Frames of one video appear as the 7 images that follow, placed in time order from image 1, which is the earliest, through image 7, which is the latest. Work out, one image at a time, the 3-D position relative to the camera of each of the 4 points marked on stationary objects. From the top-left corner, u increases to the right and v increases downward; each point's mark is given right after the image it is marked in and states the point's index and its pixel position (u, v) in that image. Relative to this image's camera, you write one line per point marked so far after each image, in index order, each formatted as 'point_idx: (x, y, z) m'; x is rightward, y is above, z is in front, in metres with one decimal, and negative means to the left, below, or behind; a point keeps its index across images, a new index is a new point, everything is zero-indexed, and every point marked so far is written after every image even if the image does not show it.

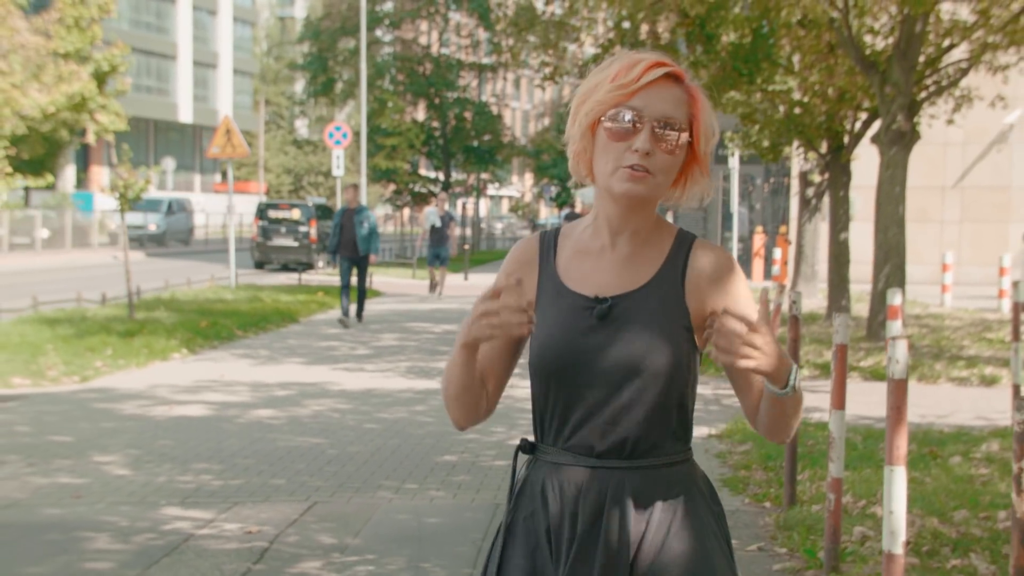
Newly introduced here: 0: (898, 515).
0: (+1.3, -0.7, +4.4) m
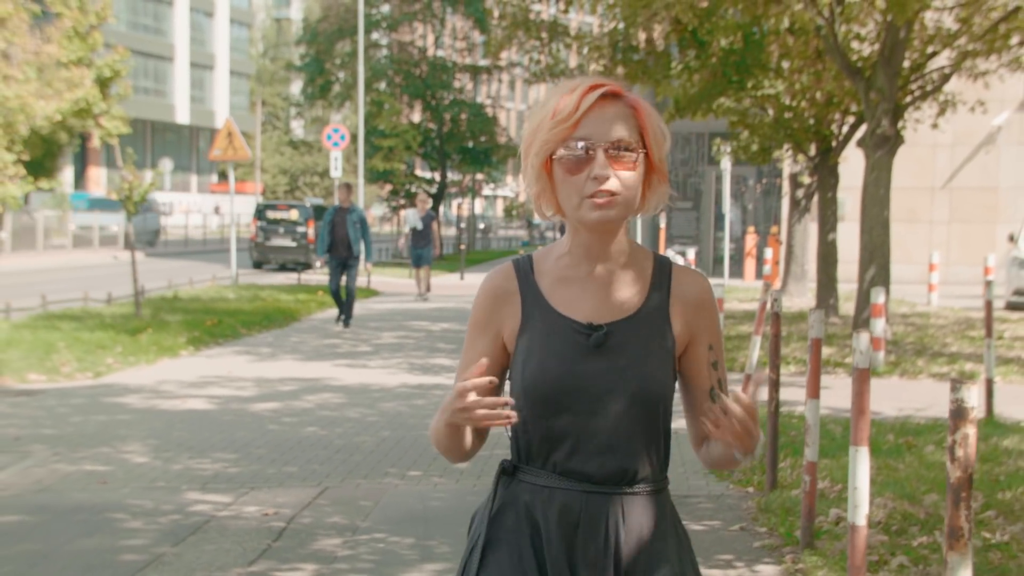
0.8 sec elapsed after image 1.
0: (+1.3, -0.7, +4.9) m
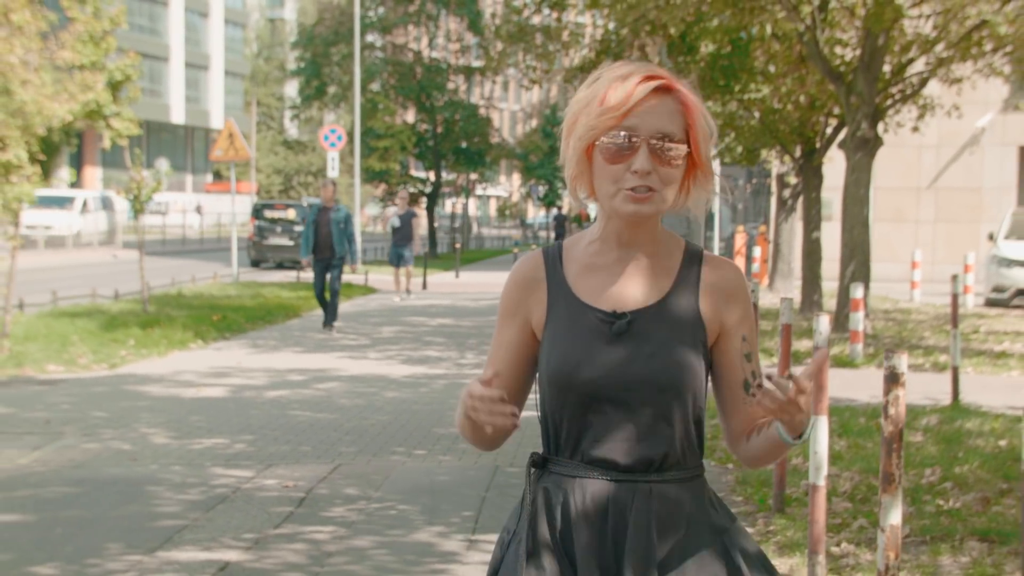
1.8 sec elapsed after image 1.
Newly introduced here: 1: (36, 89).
0: (+1.3, -0.7, +5.6) m
1: (-5.0, +2.1, +14.0) m
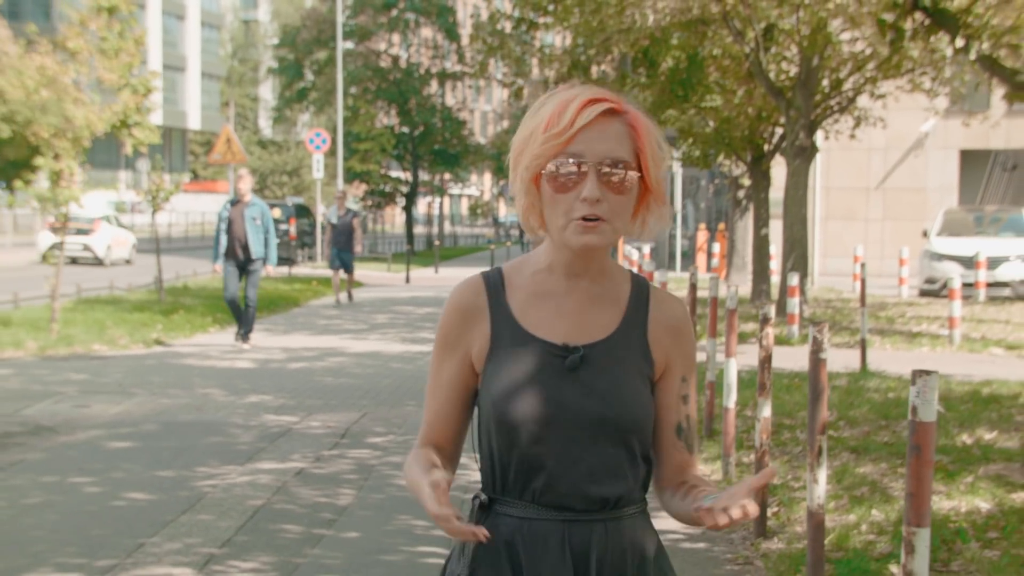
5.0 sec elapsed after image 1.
0: (+1.3, -0.6, +7.7) m
1: (-5.2, +2.2, +16.1) m
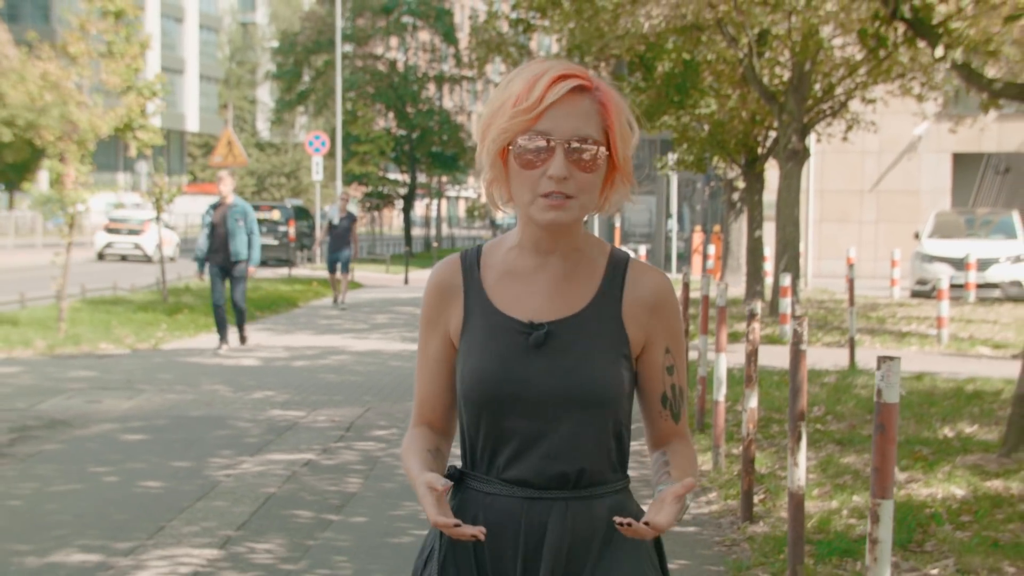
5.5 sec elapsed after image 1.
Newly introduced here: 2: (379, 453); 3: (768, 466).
0: (+1.3, -0.6, +8.1) m
1: (-5.2, +2.2, +16.4) m
2: (-0.8, -1.1, +8.6) m
3: (+1.5, -1.0, +7.7) m
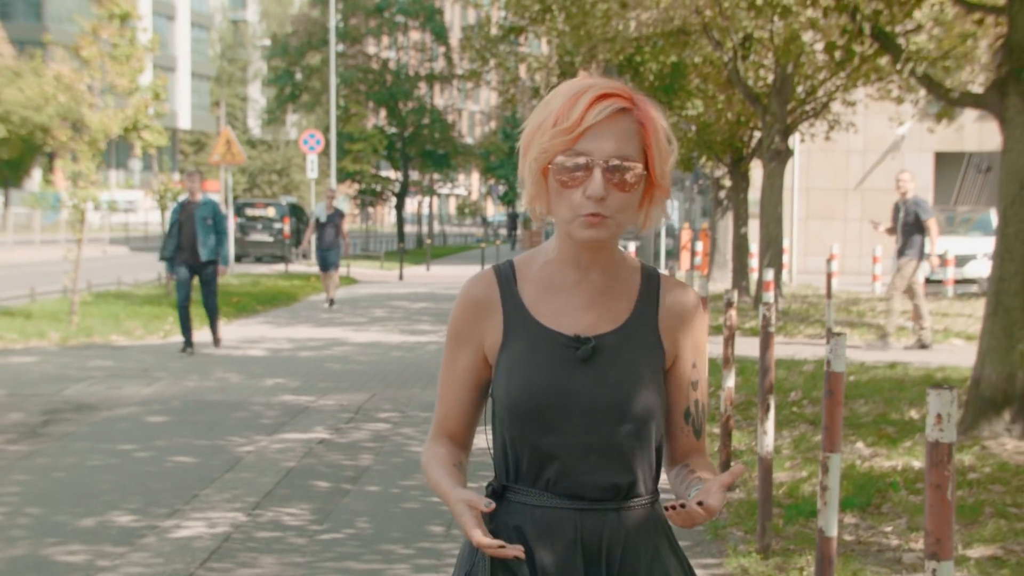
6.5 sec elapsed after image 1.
0: (+1.2, -0.5, +8.8) m
1: (-5.3, +2.3, +17.0) m
2: (-0.9, -1.0, +9.3) m
3: (+1.5, -1.0, +8.5) m
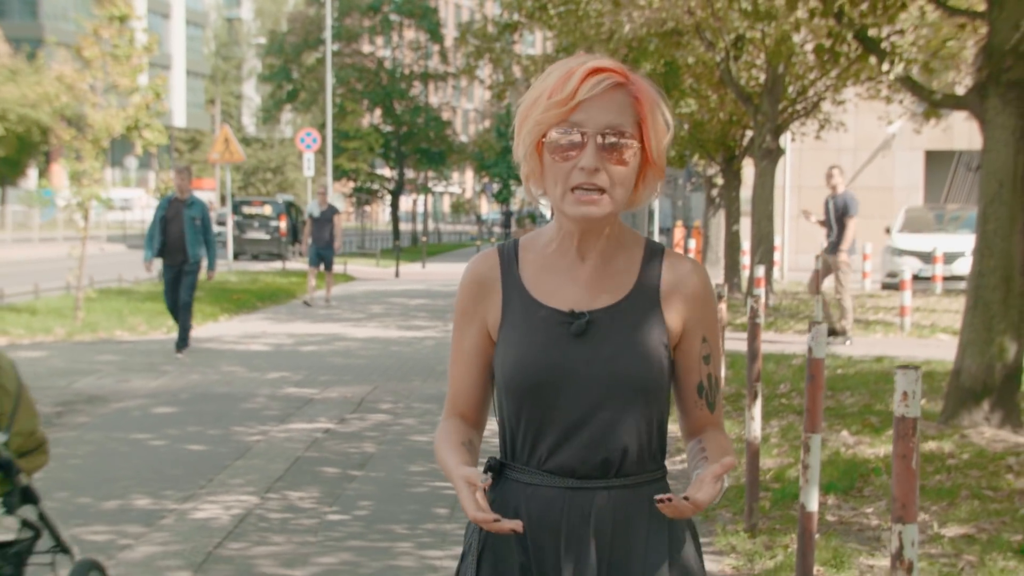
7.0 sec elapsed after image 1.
0: (+1.2, -0.5, +9.1) m
1: (-5.3, +2.3, +17.3) m
2: (-0.9, -1.0, +9.7) m
3: (+1.5, -0.9, +8.8) m
